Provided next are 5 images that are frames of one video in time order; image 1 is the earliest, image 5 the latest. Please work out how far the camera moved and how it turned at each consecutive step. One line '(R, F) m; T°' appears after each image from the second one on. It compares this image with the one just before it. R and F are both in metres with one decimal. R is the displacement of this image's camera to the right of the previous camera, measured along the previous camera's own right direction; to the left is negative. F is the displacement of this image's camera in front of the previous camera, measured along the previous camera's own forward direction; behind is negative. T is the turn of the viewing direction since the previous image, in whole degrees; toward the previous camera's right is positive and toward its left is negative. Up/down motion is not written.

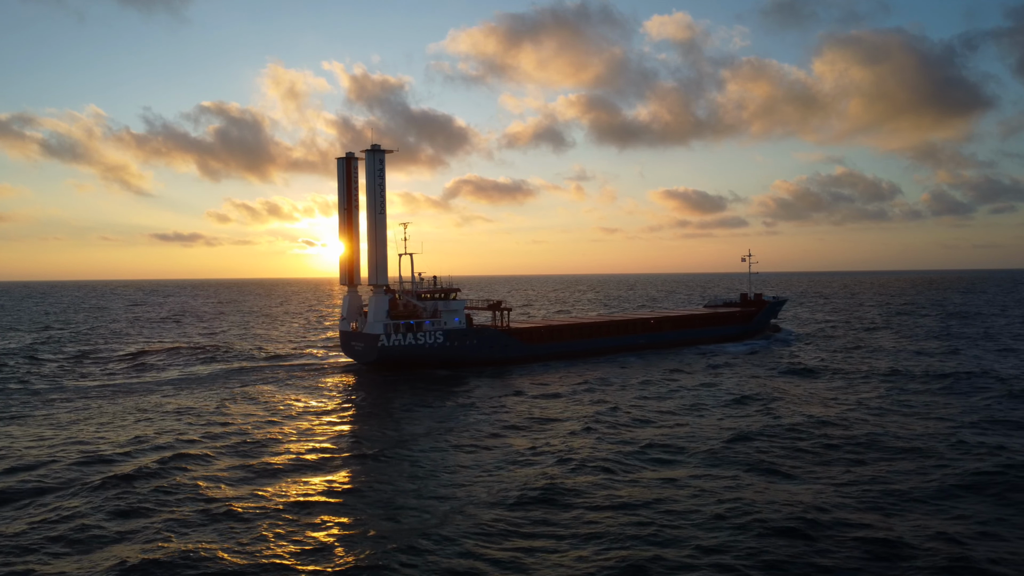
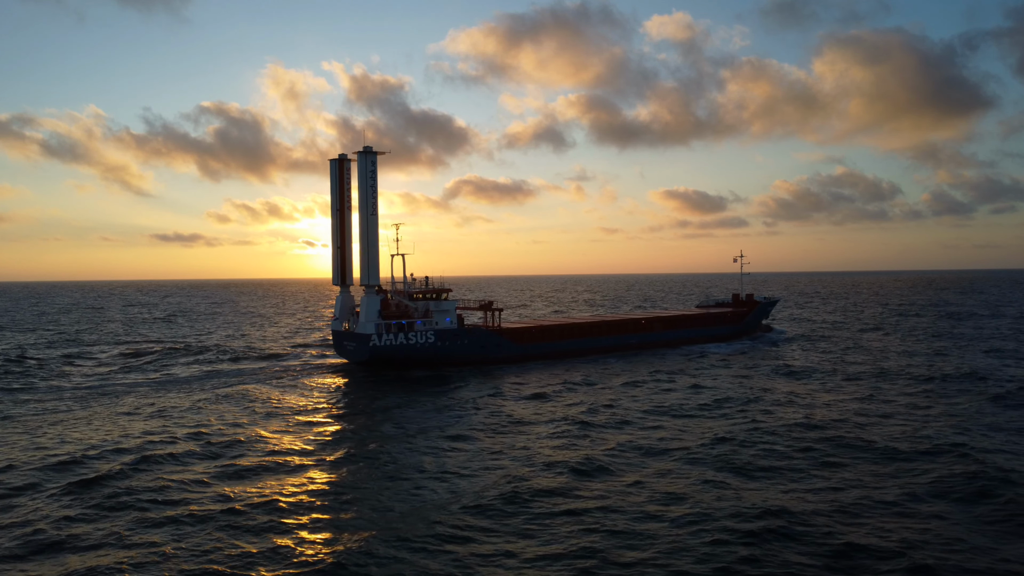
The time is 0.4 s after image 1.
(-2.4, +3.5) m; 0°
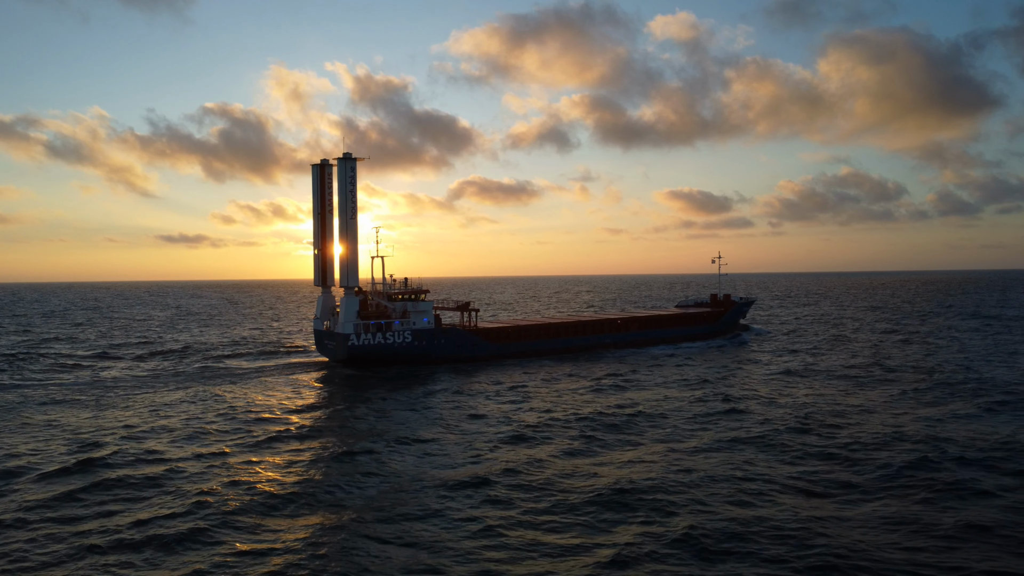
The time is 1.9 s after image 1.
(+2.1, -0.2) m; 0°
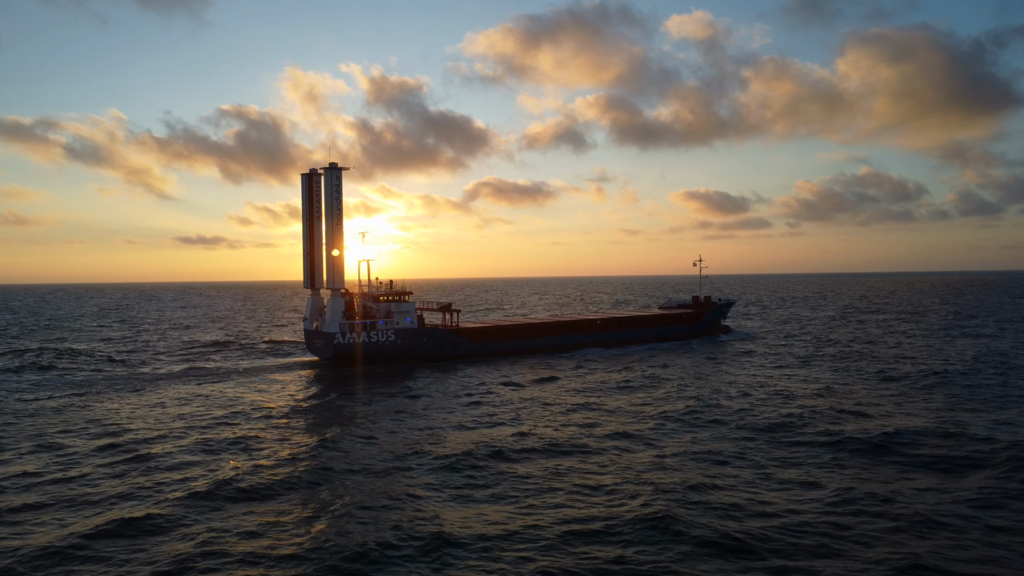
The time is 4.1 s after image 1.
(+2.5, -0.9) m; -1°
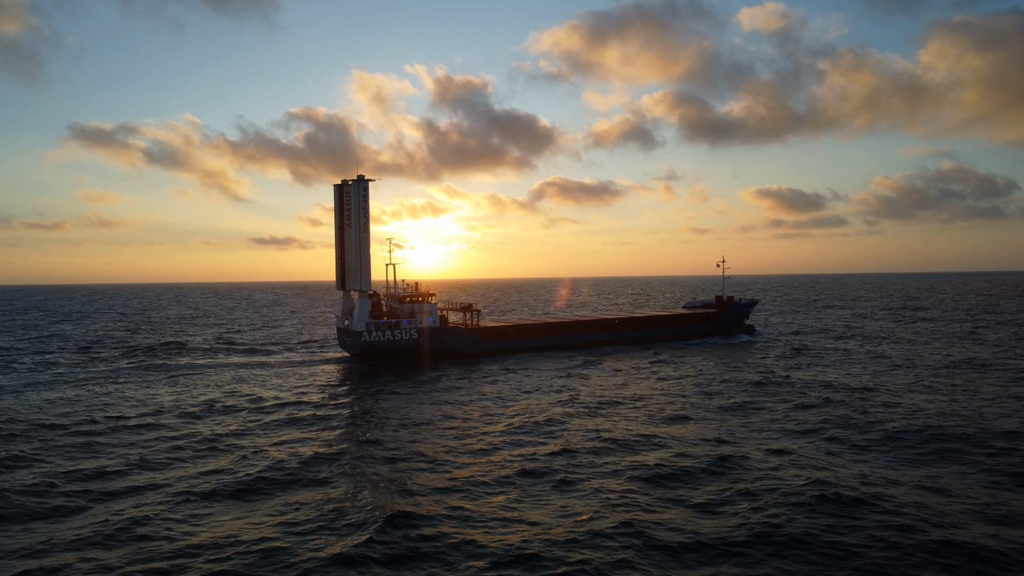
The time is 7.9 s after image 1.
(+1.1, +4.4) m; -6°
